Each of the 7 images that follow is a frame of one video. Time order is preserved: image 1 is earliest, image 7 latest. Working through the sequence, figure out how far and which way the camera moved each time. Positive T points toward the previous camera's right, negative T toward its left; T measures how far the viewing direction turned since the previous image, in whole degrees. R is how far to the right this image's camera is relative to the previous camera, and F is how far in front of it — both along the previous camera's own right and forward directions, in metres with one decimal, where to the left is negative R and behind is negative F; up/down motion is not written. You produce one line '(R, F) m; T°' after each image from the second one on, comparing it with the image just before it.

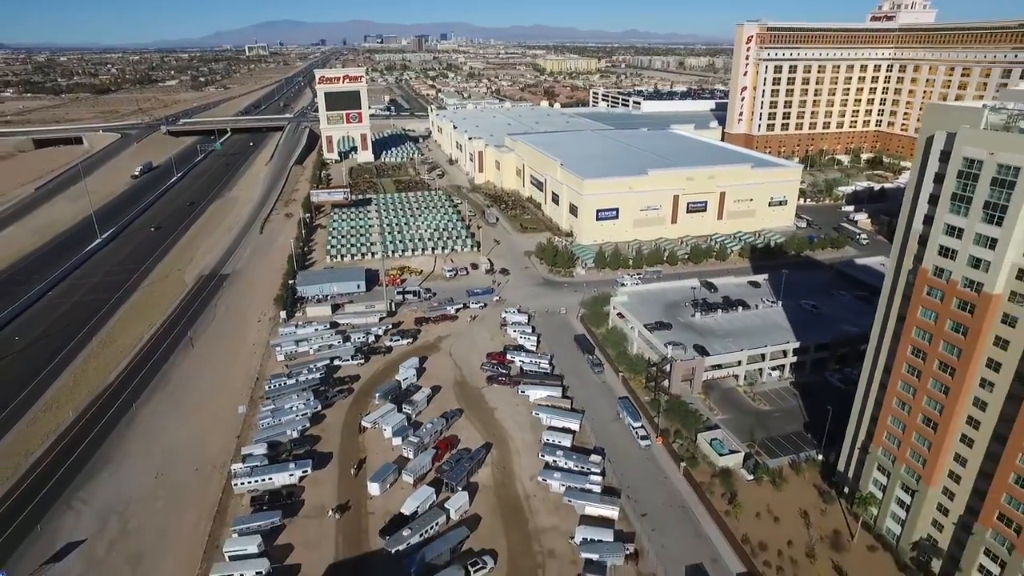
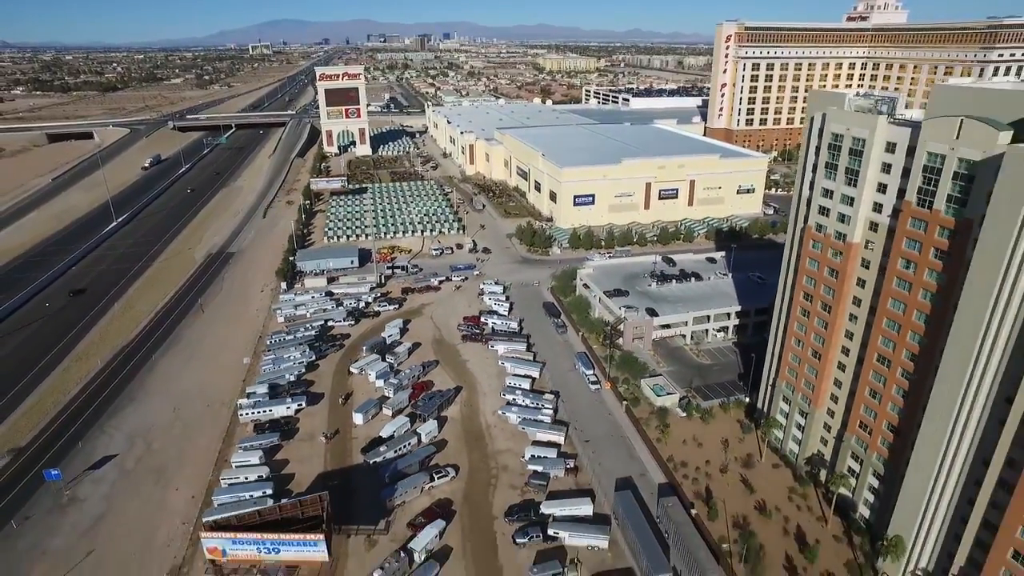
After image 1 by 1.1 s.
(+3.7, -6.8) m; 0°
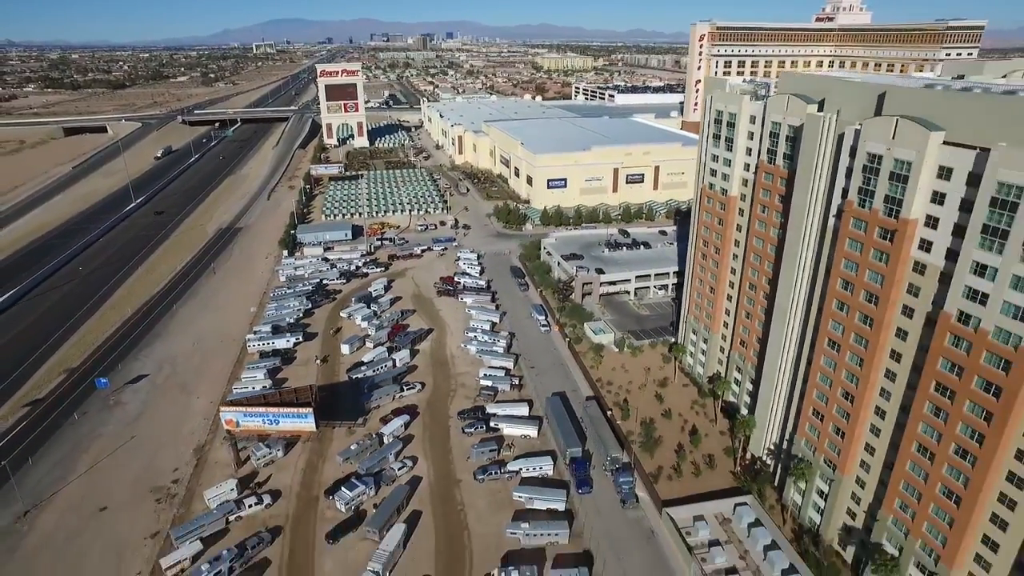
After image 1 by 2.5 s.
(+4.9, -9.5) m; 0°
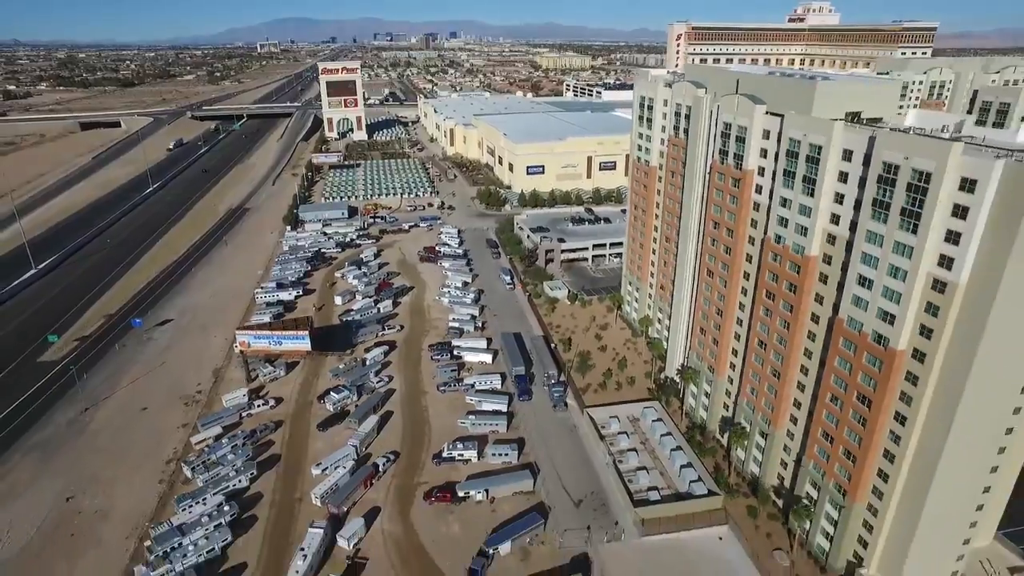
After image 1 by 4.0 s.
(+4.9, -9.8) m; 0°
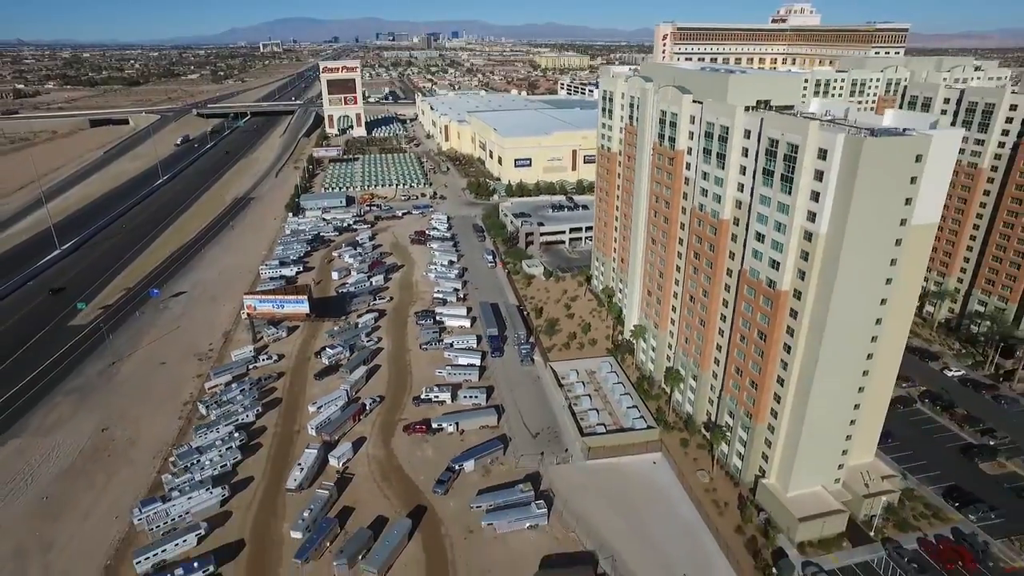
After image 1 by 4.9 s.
(+3.3, -6.6) m; 0°
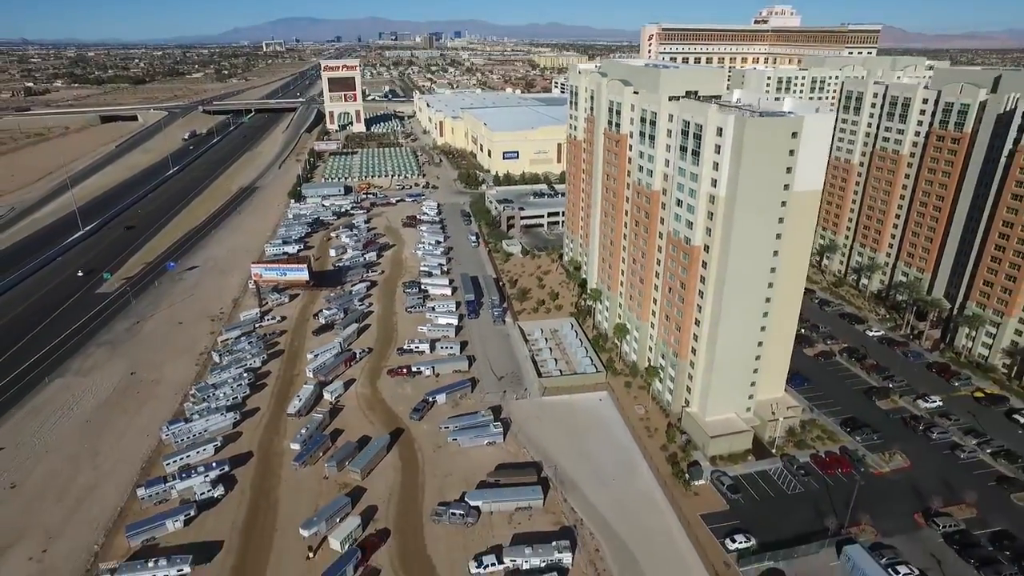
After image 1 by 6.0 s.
(+3.7, -7.6) m; 0°
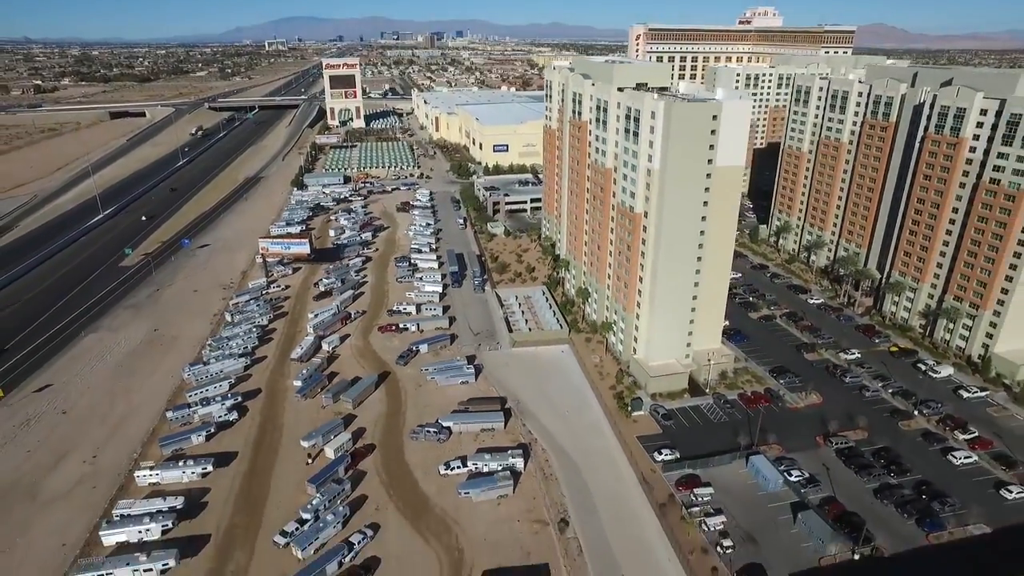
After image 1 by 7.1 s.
(+3.3, -7.5) m; 0°
